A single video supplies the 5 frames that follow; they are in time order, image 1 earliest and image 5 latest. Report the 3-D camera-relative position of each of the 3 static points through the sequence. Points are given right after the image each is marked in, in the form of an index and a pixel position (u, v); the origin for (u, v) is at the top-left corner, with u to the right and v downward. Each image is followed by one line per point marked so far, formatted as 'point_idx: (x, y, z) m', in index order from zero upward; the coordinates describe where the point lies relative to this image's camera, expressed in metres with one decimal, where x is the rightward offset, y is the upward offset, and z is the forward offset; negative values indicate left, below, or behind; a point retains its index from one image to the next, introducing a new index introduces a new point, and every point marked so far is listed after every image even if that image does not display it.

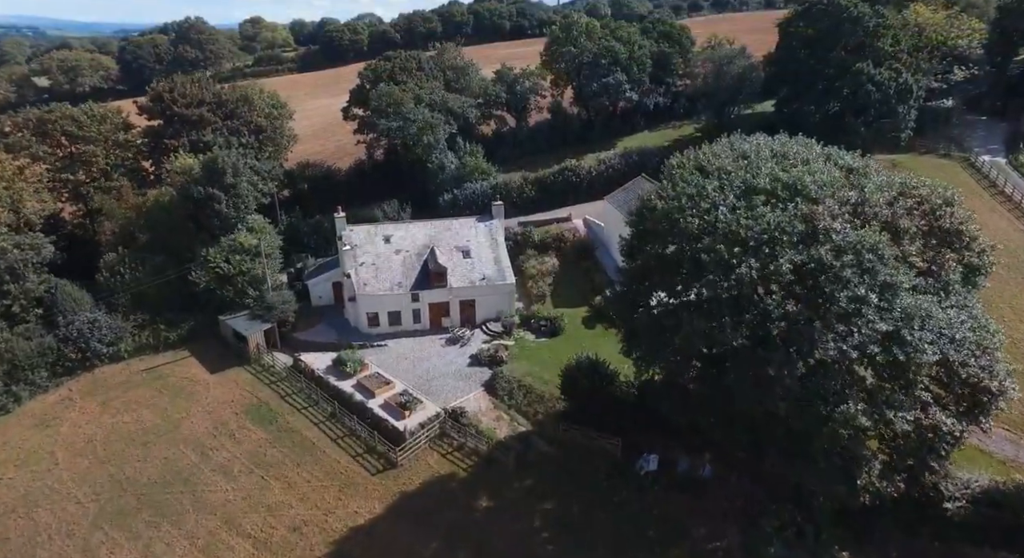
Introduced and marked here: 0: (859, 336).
0: (+9.8, -1.6, +19.7) m
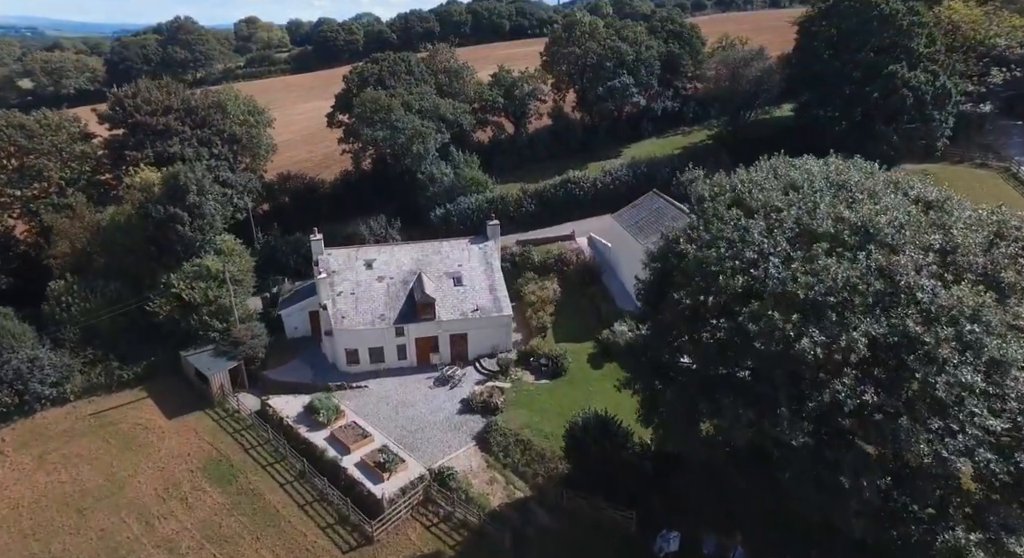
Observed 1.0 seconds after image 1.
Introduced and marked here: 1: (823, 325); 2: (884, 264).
0: (+9.6, -3.3, +14.8) m
1: (+7.6, -1.1, +17.1) m
2: (+9.3, +0.3, +17.4) m
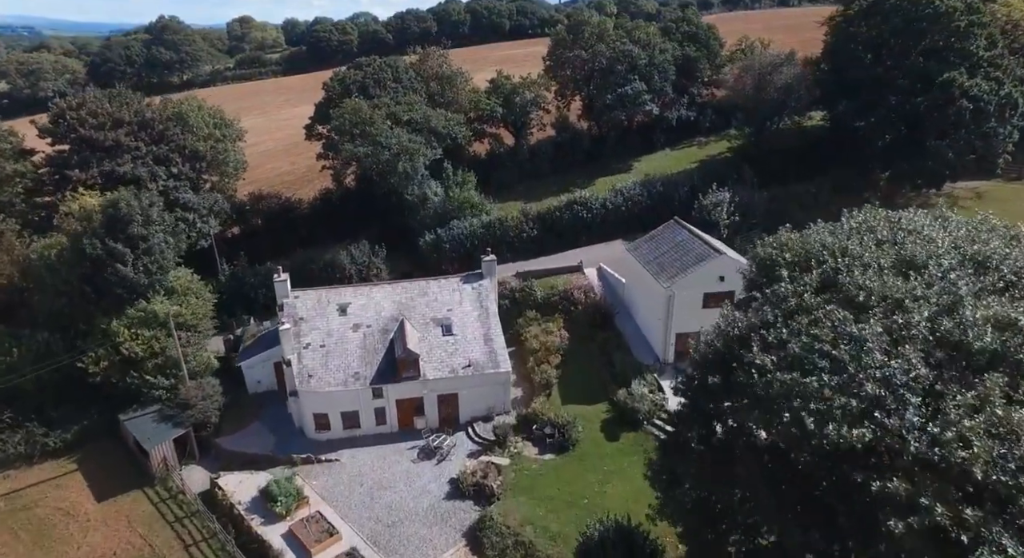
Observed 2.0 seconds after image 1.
0: (+9.5, -5.7, +8.8) m
1: (+7.6, -3.5, +11.0) m
2: (+9.2, -2.0, +11.3) m
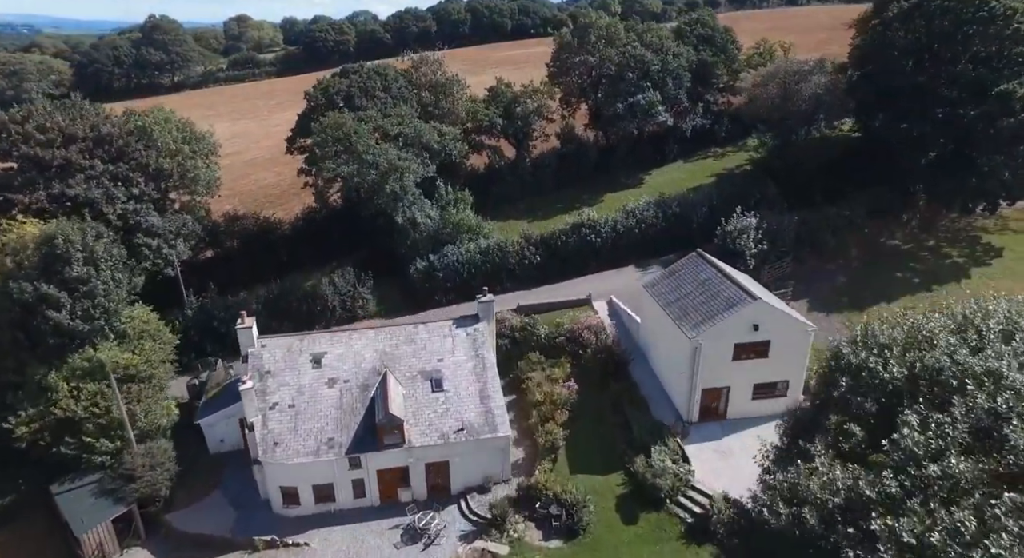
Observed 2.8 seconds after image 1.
0: (+9.4, -7.7, +4.1) m
1: (+7.5, -5.5, +6.4) m
2: (+9.2, -4.0, +6.7) m
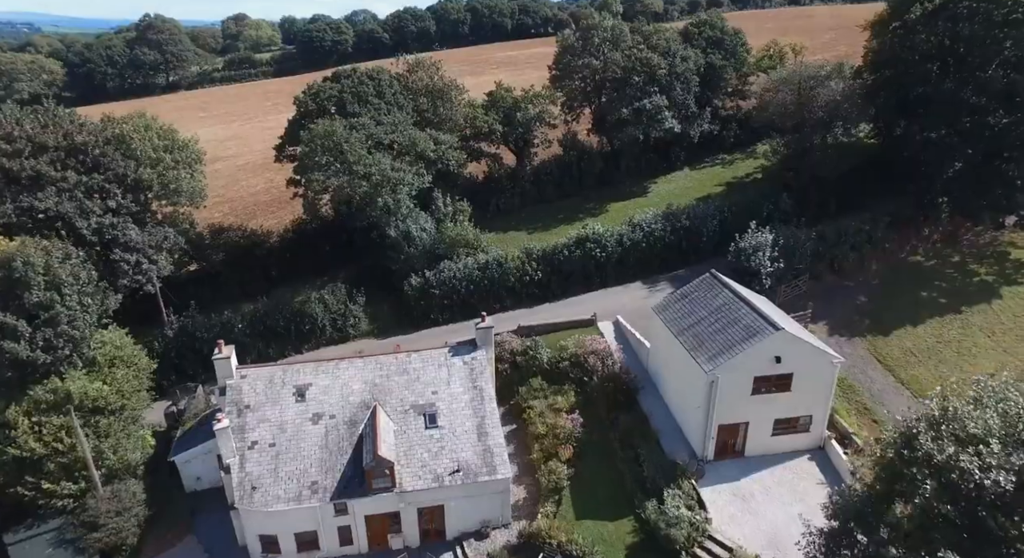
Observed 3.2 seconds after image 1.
0: (+9.5, -8.8, +1.8) m
1: (+7.5, -6.6, +4.1) m
2: (+9.2, -5.1, +4.4) m
